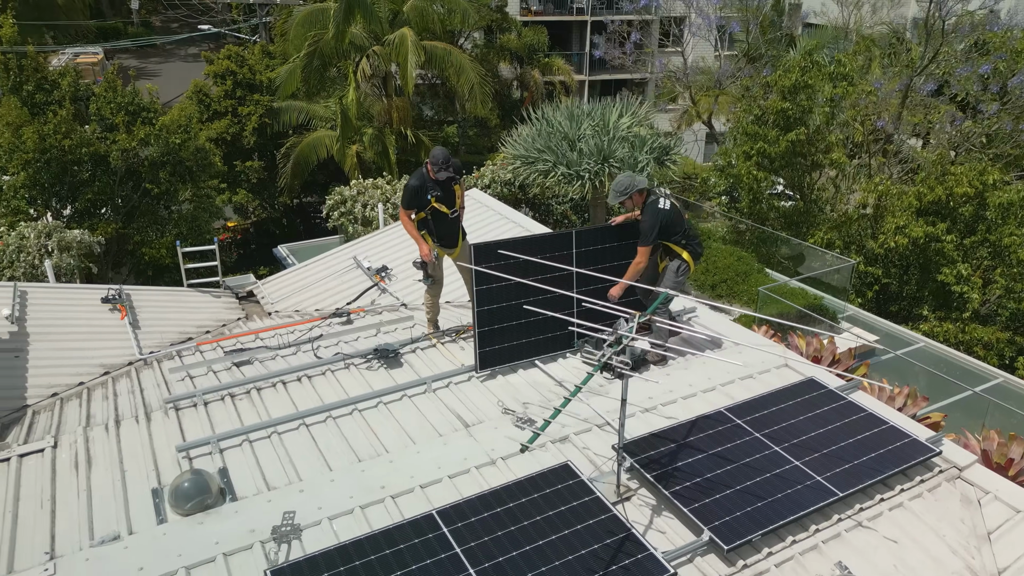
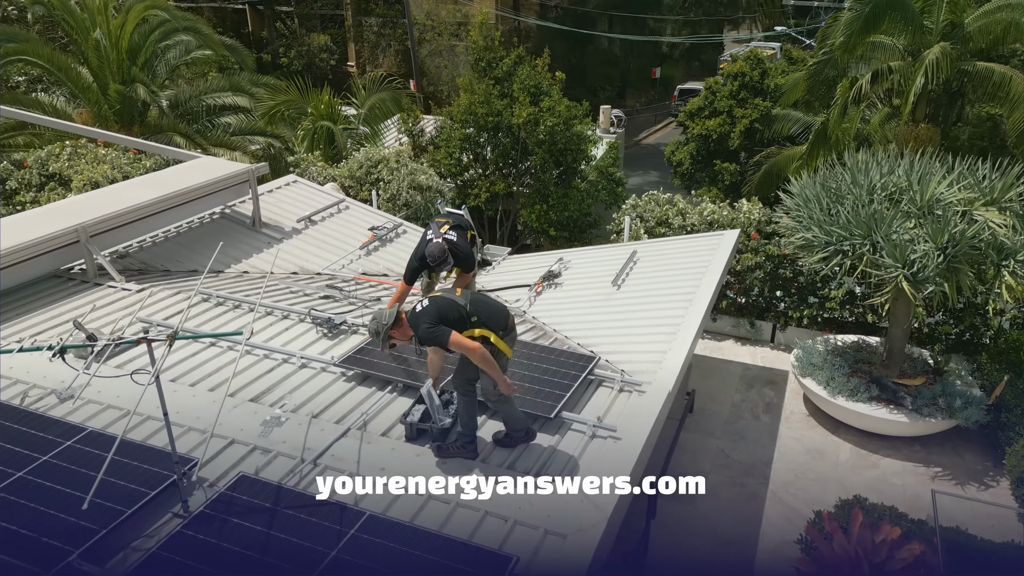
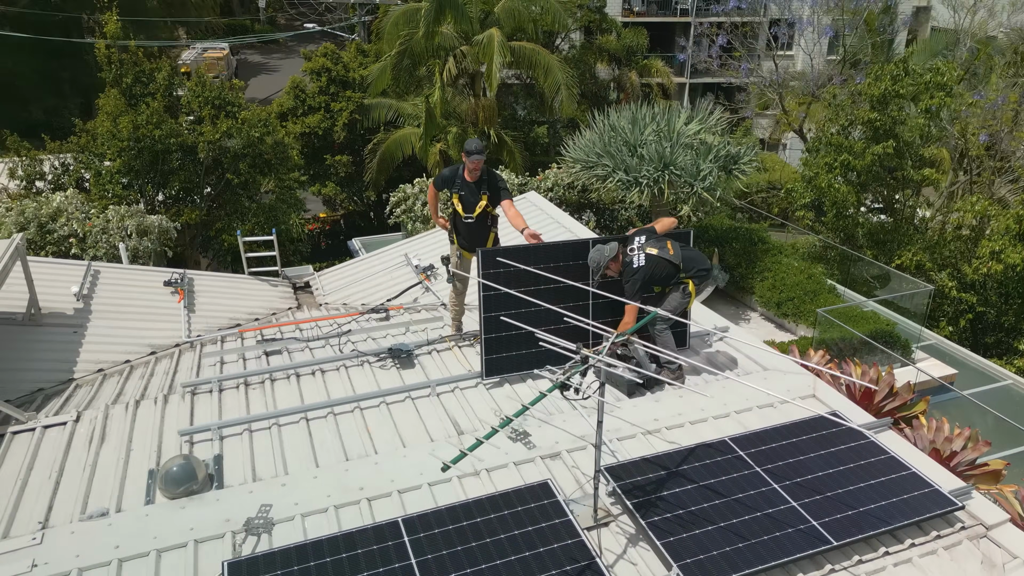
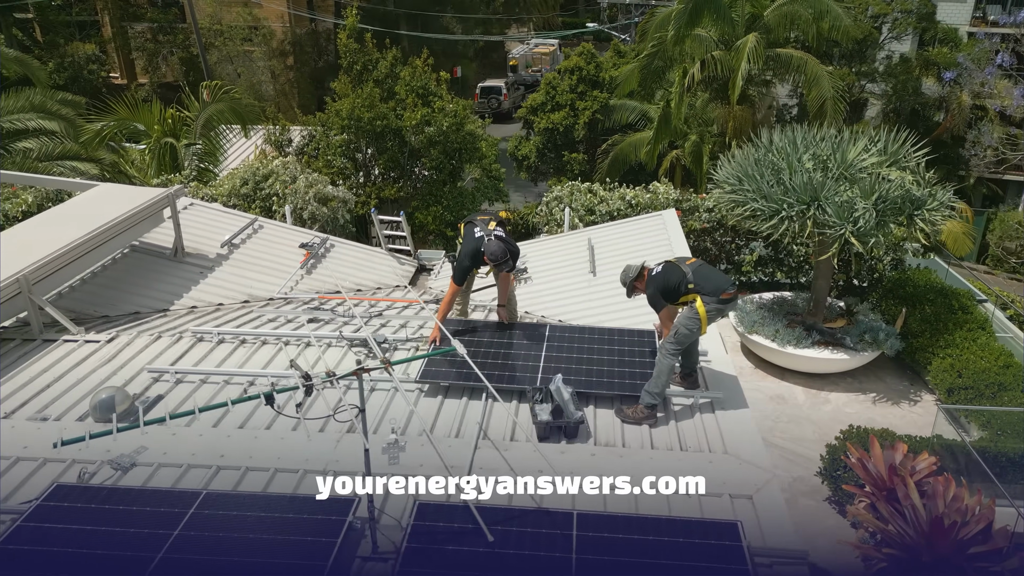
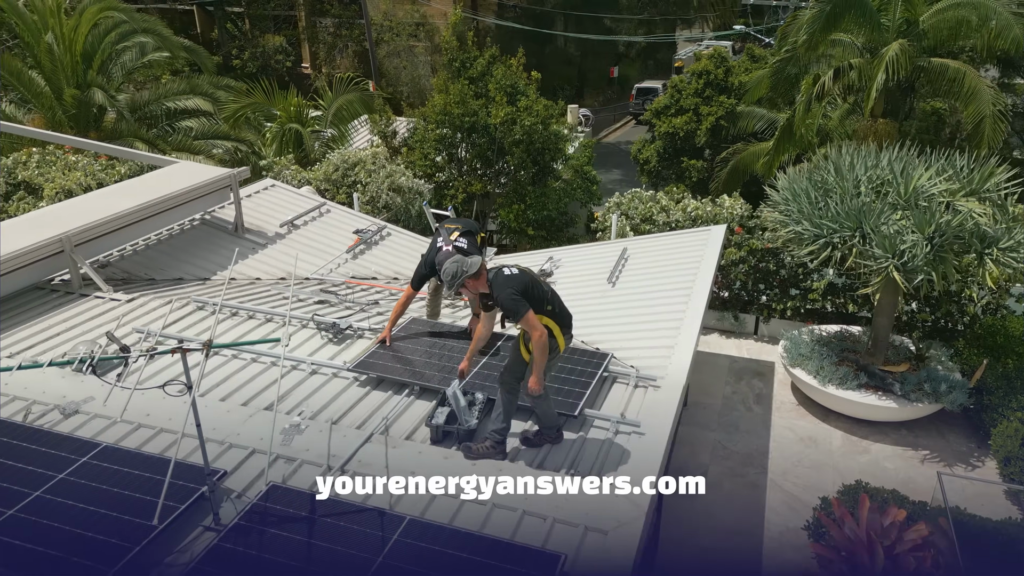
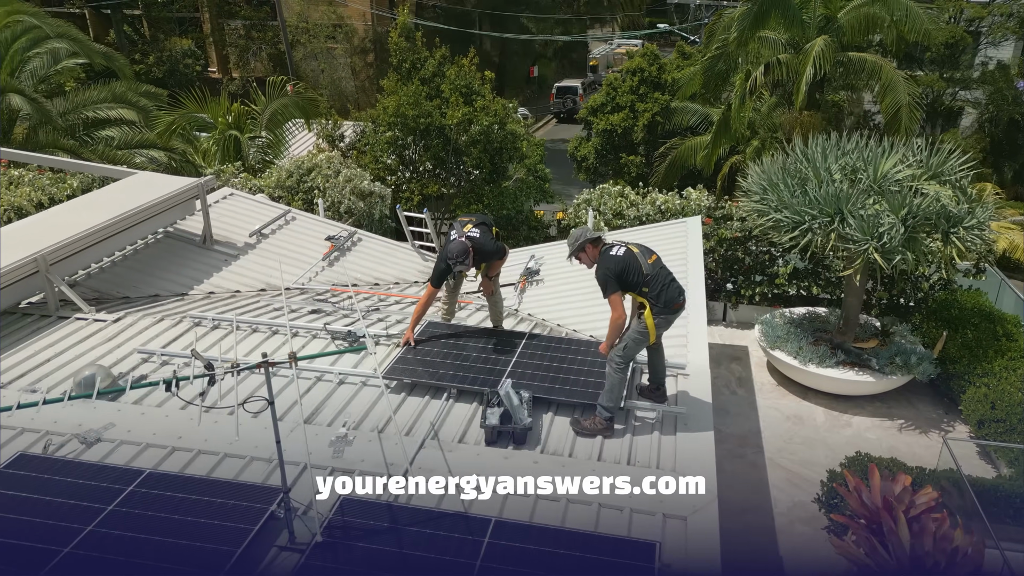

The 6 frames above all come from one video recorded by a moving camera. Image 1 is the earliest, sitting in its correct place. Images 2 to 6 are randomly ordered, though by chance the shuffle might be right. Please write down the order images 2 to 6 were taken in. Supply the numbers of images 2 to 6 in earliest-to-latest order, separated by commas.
3, 4, 6, 5, 2
